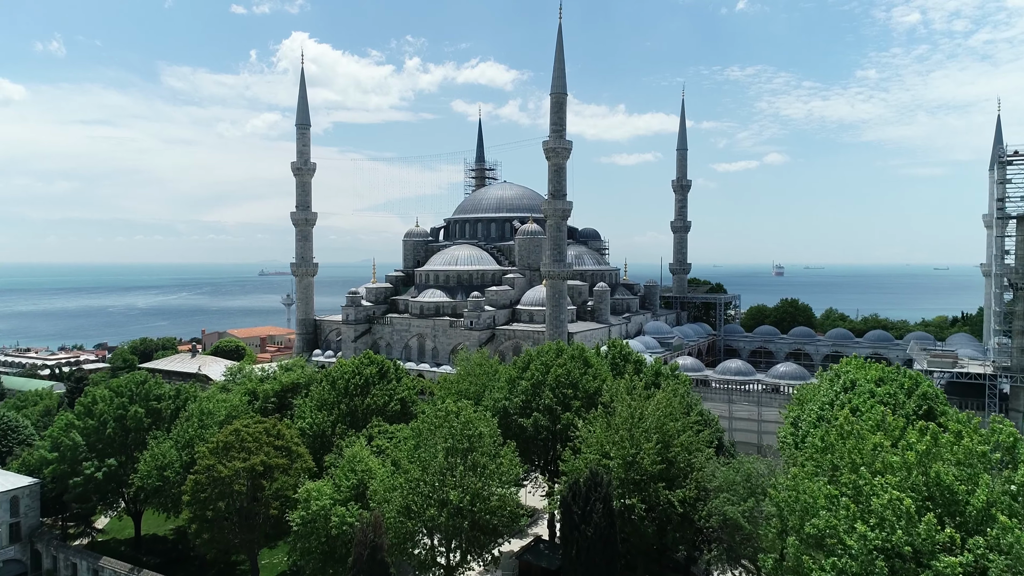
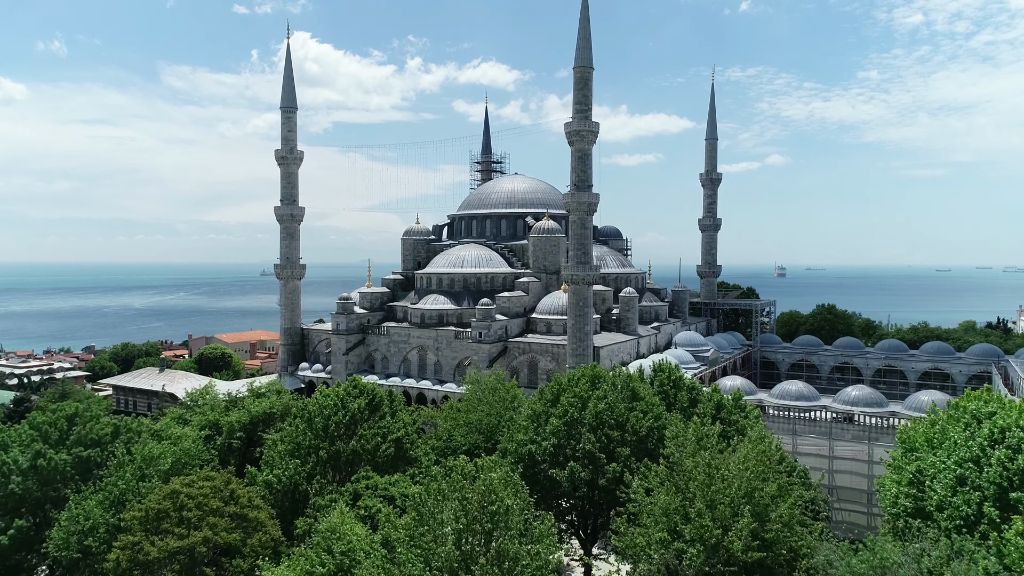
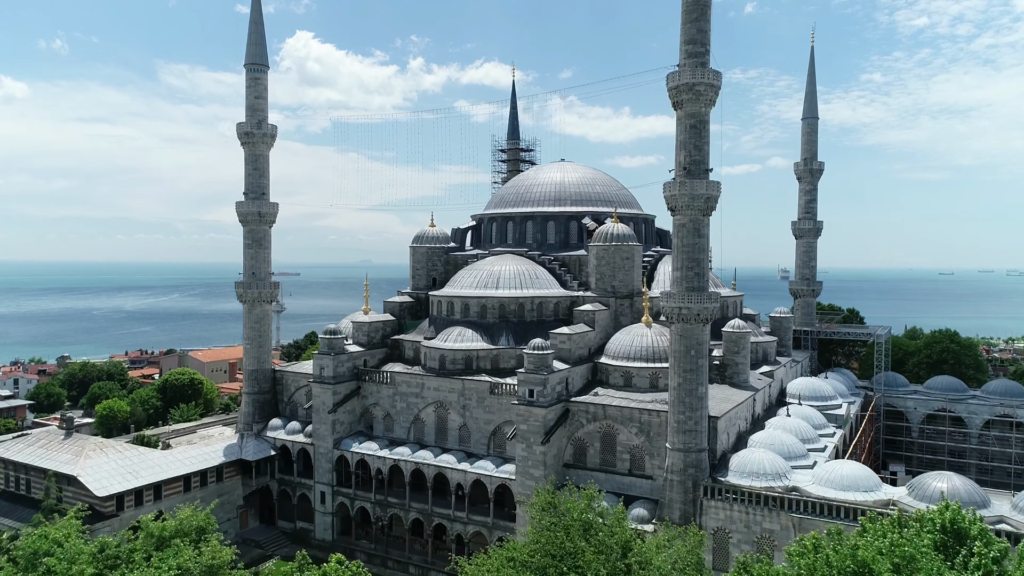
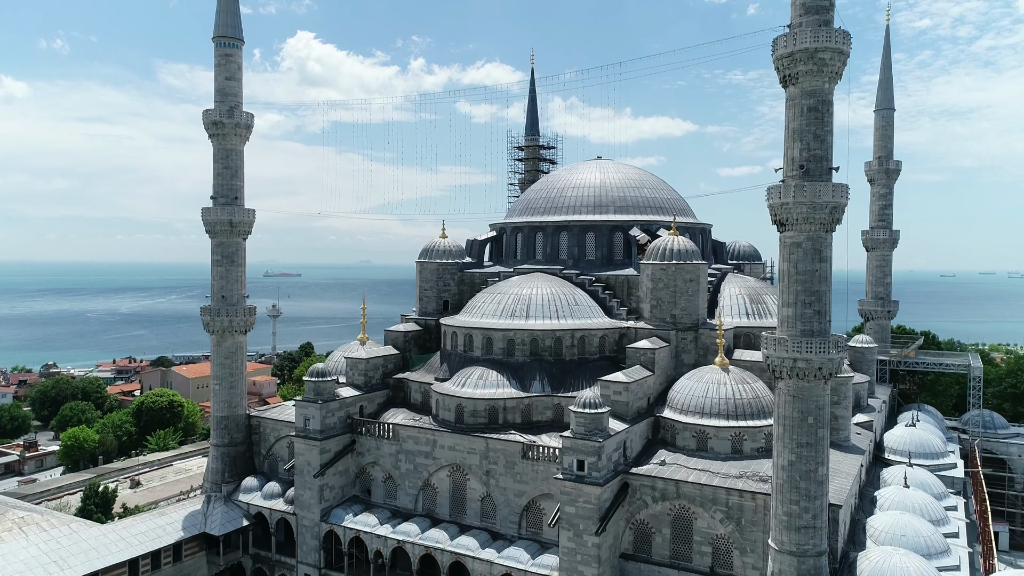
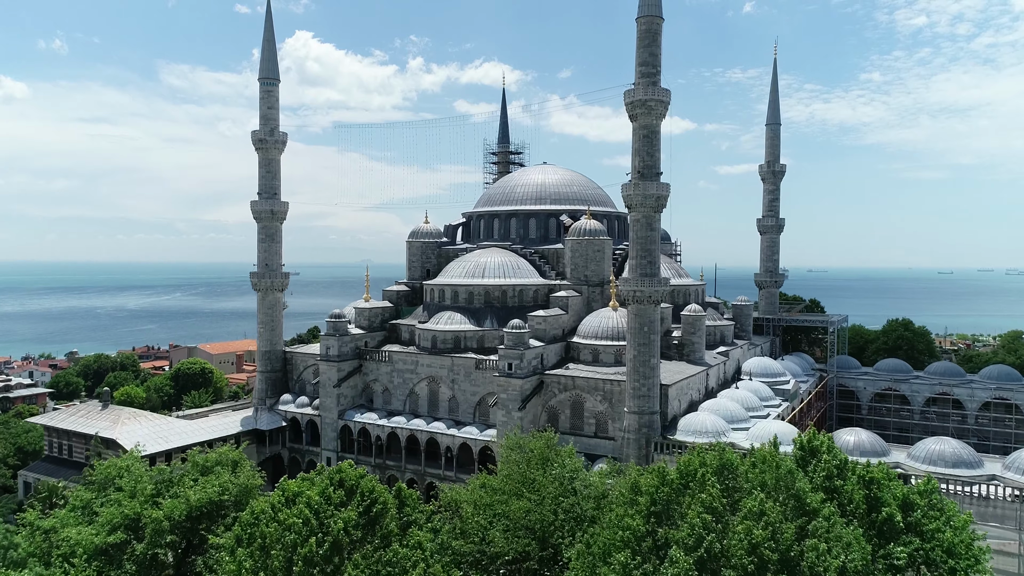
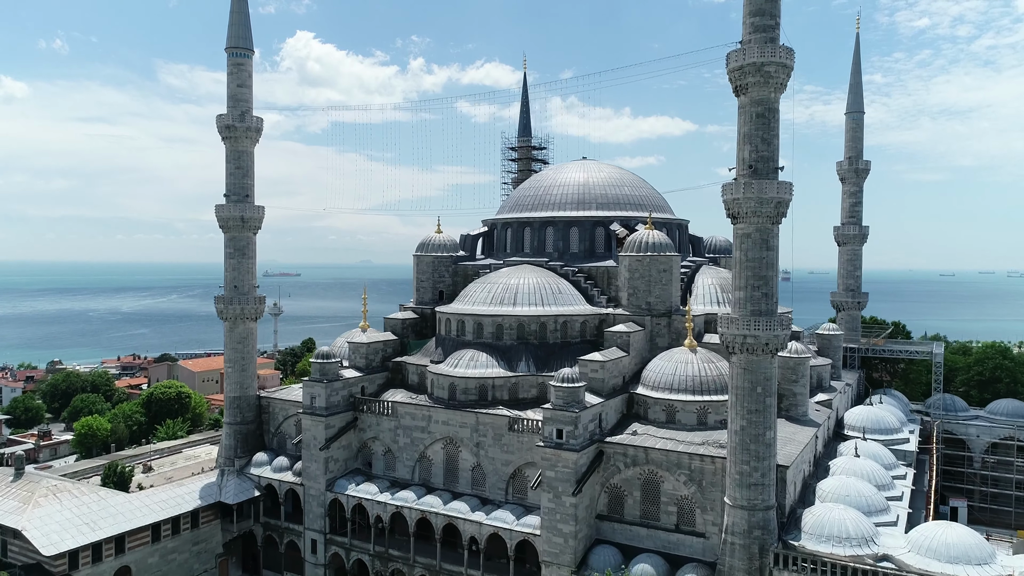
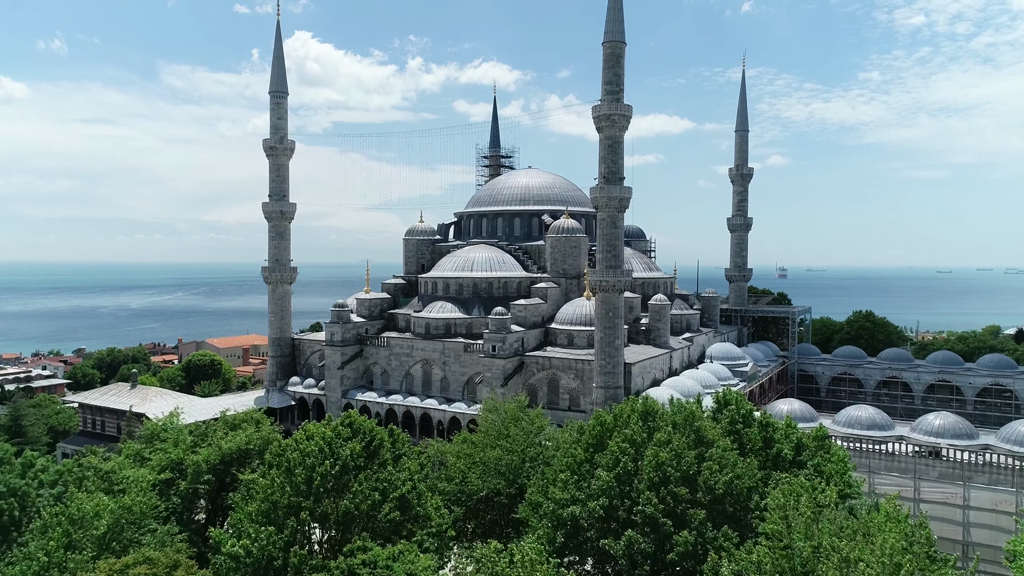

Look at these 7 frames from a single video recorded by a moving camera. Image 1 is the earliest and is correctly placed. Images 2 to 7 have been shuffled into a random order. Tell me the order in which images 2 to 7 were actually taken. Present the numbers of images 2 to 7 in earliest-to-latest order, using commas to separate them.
2, 7, 5, 3, 6, 4
